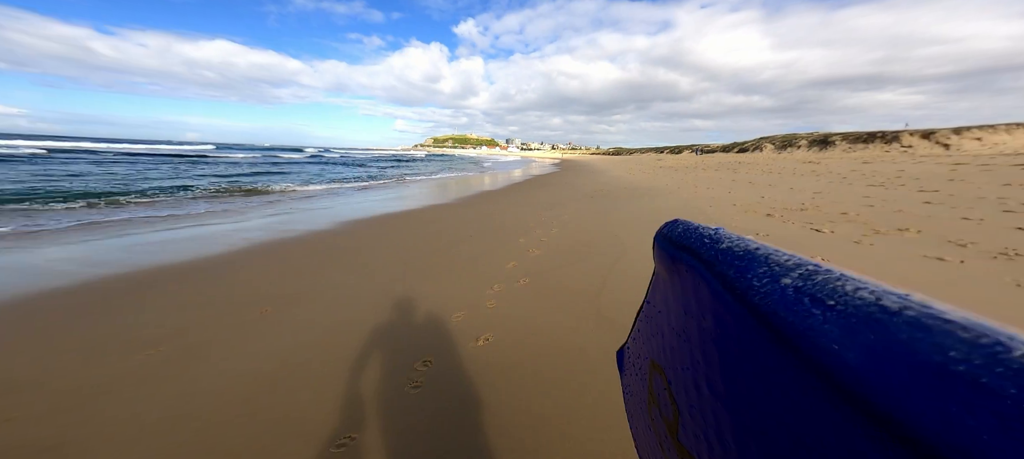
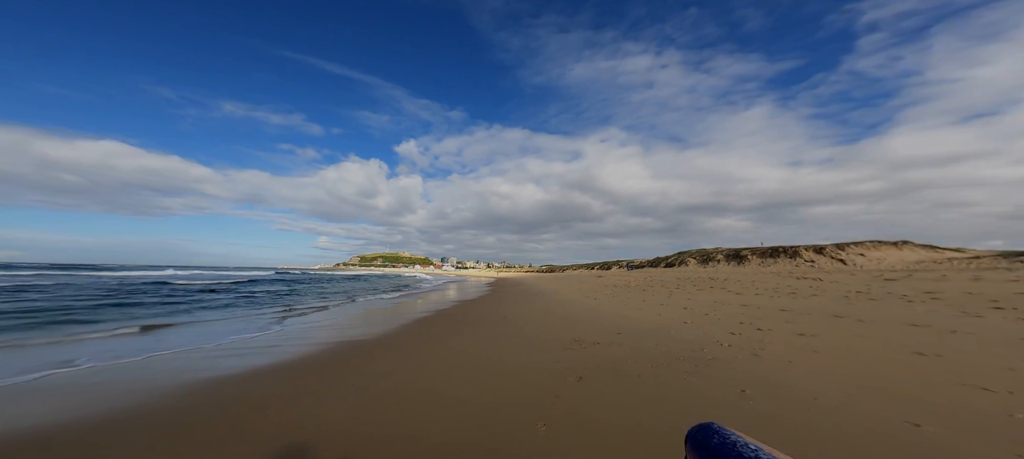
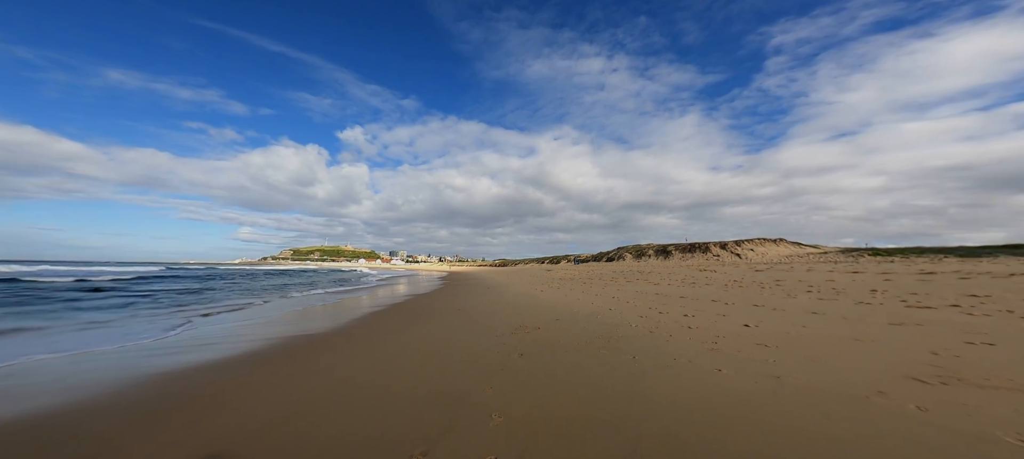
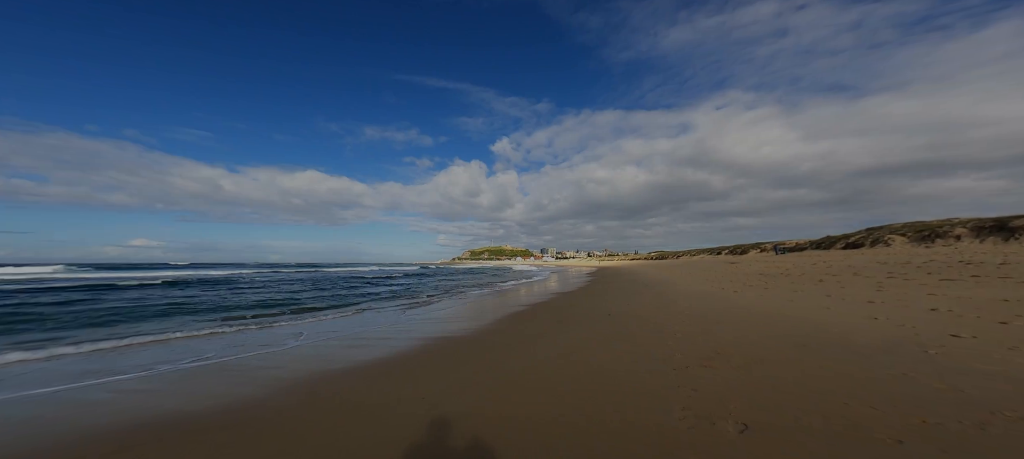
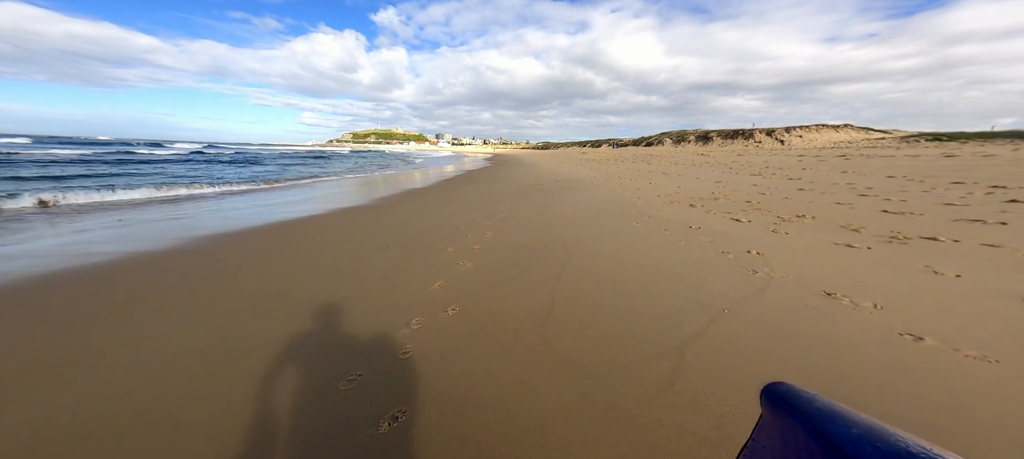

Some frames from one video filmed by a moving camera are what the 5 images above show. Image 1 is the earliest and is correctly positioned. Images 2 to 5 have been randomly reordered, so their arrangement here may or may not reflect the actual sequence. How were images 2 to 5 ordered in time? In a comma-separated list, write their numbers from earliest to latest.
5, 3, 2, 4
